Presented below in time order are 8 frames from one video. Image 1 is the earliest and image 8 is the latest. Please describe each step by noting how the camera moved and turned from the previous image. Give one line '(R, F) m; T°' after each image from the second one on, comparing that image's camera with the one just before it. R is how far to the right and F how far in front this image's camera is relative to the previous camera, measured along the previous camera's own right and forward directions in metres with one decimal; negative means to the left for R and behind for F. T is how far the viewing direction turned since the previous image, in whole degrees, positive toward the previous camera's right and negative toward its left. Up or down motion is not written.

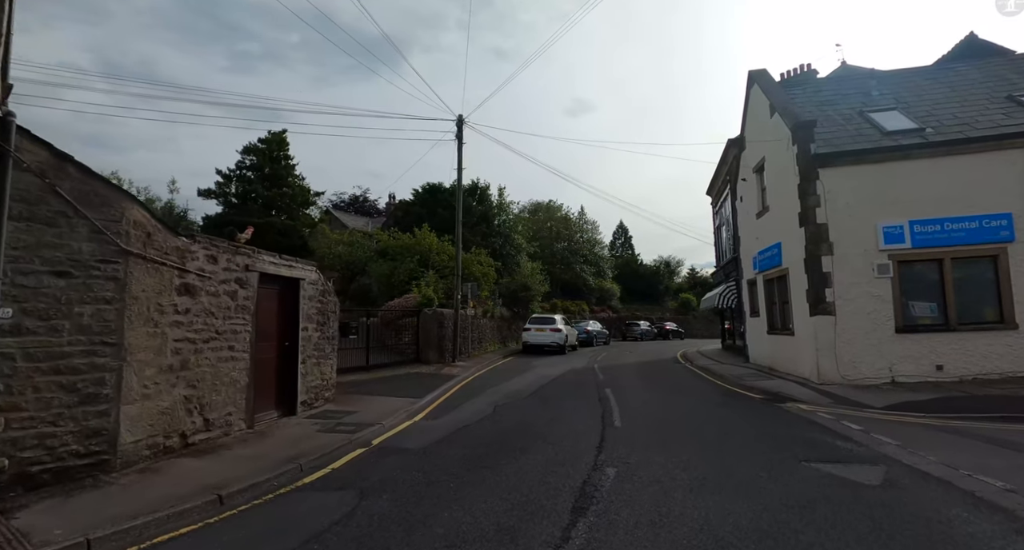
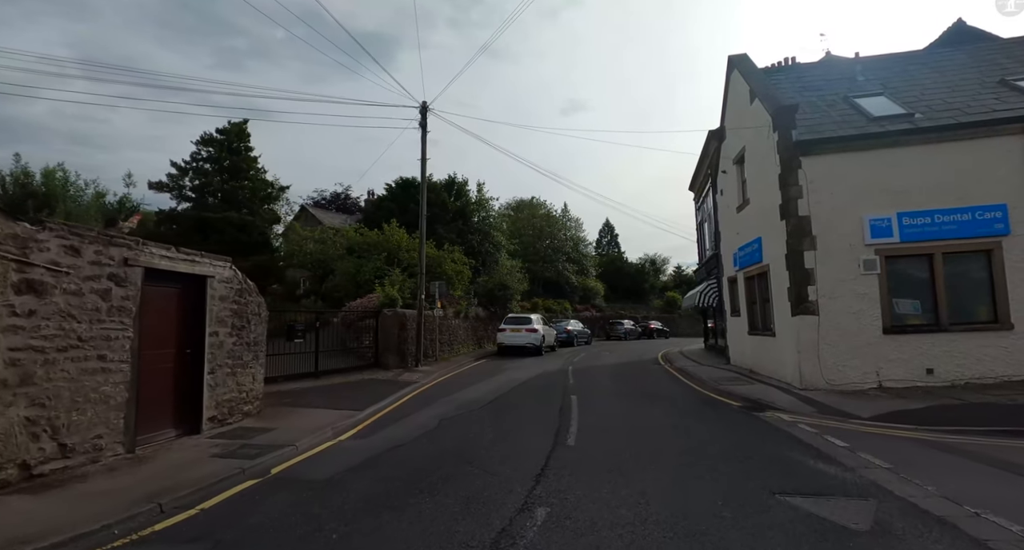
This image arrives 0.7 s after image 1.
(+0.8, +1.2) m; +1°
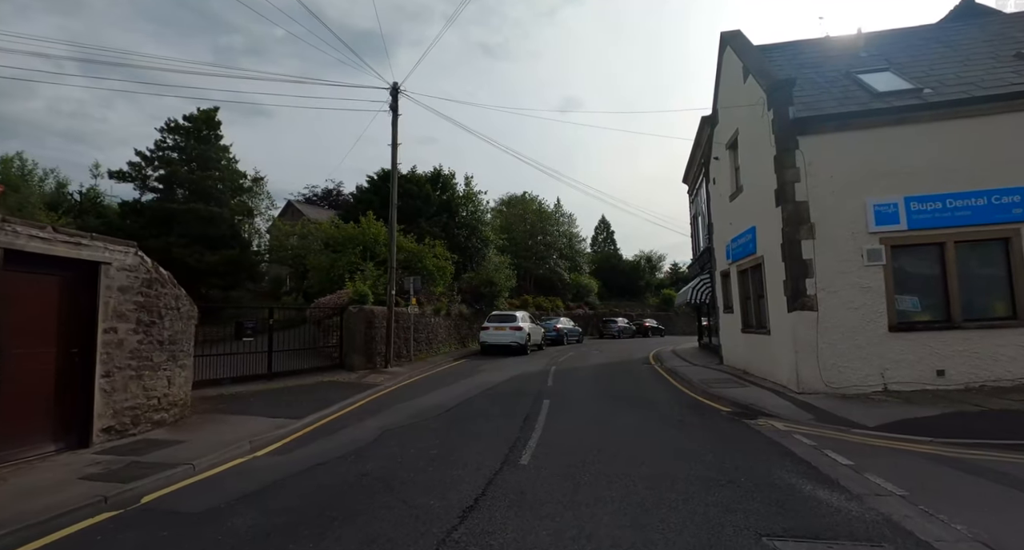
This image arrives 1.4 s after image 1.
(+0.7, +1.2) m; 0°
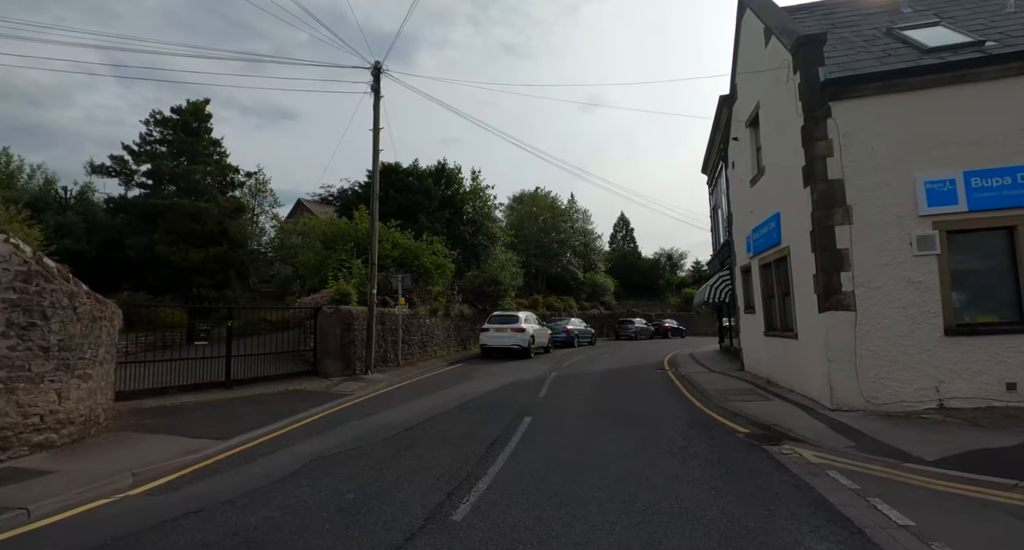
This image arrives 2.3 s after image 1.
(+0.9, +1.7) m; -2°
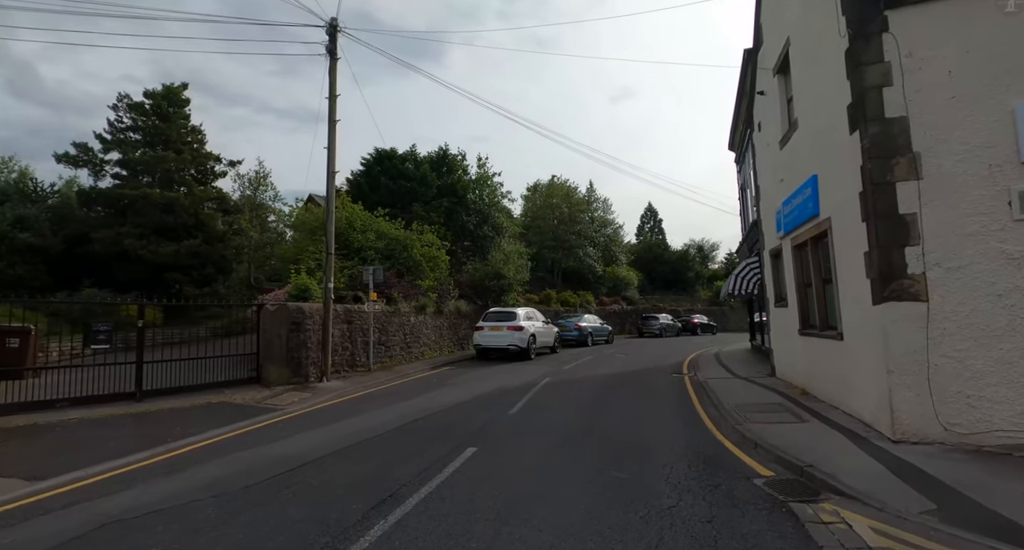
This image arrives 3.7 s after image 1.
(+1.3, +2.4) m; -4°
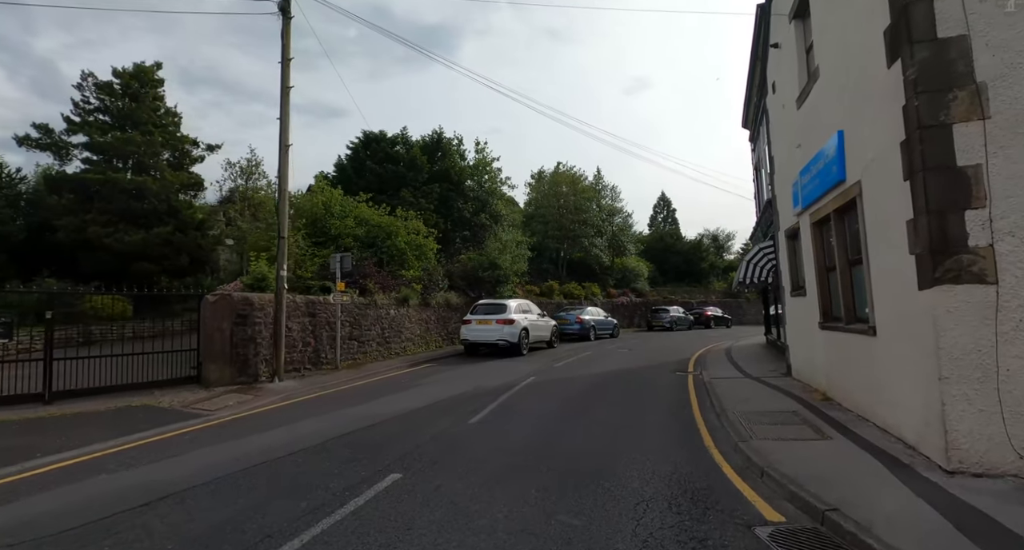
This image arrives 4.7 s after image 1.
(+0.9, +1.6) m; -2°
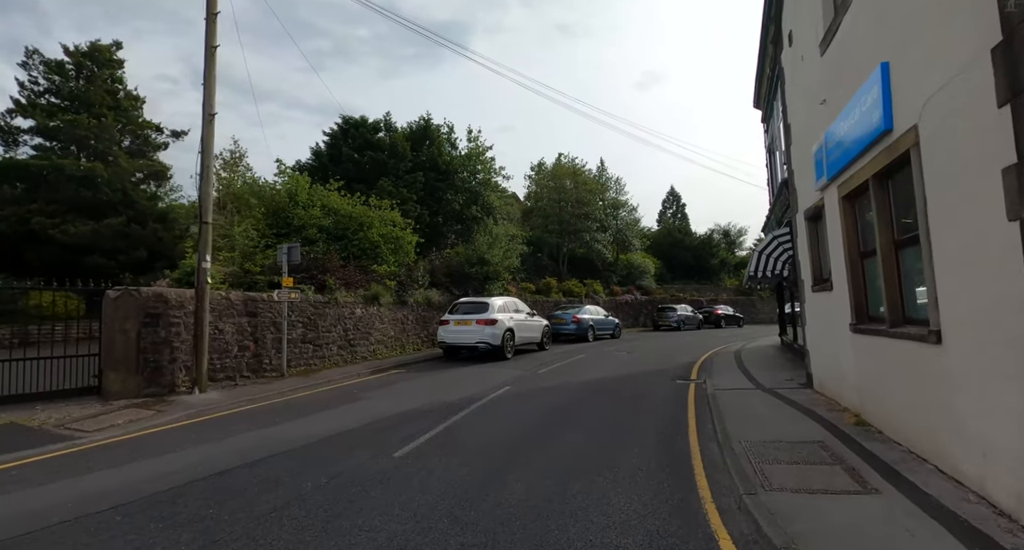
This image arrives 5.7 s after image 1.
(+0.9, +1.9) m; -1°
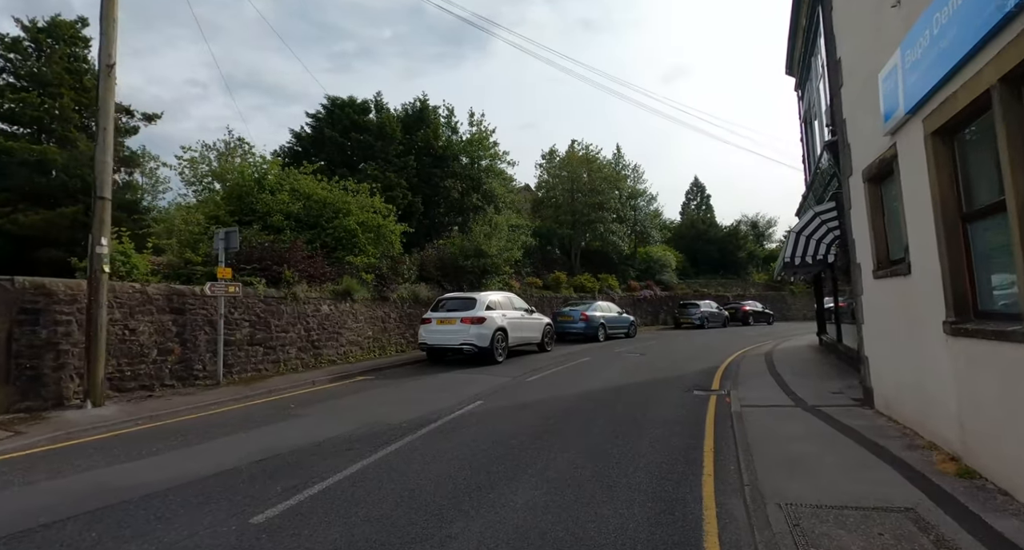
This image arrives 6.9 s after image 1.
(+0.9, +2.1) m; -3°
